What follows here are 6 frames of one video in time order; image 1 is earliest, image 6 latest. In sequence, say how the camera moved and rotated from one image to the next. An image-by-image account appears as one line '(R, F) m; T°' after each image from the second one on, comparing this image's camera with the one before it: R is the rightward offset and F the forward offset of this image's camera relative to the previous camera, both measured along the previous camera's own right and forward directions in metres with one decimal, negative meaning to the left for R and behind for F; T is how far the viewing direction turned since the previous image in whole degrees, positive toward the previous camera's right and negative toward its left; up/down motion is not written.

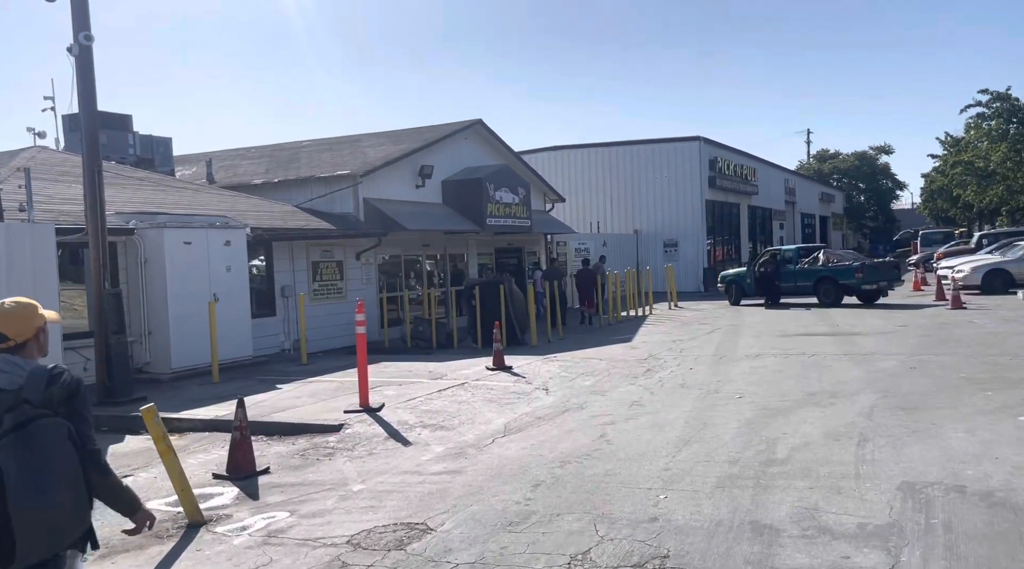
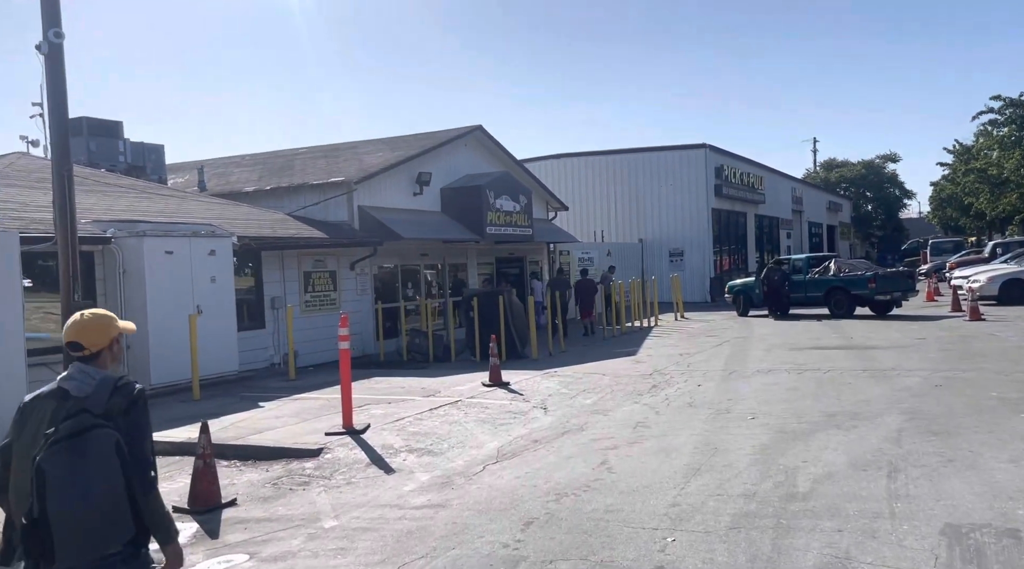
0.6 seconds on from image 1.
(+0.1, +0.7) m; 0°
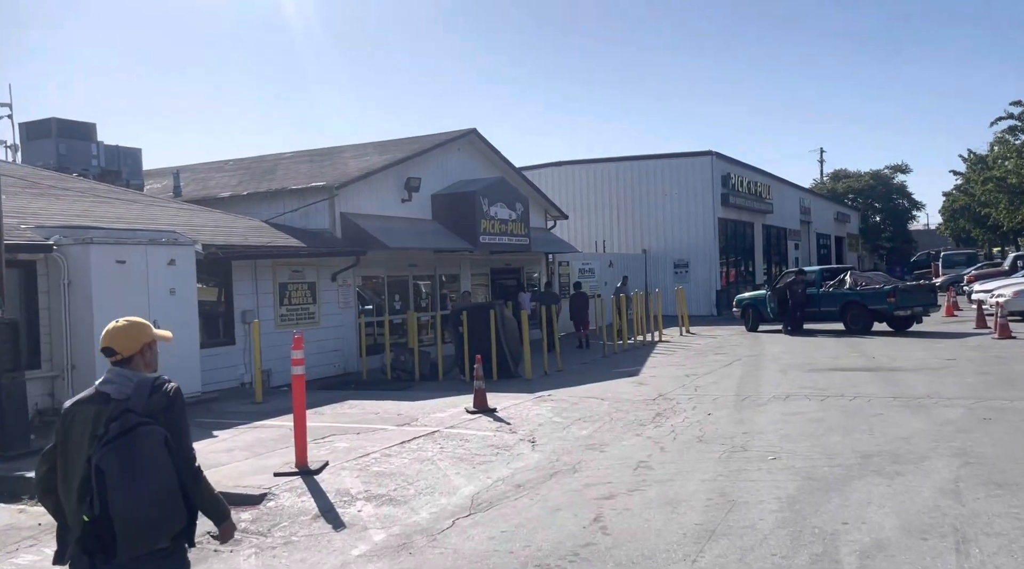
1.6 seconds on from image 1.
(+0.2, +1.4) m; 0°
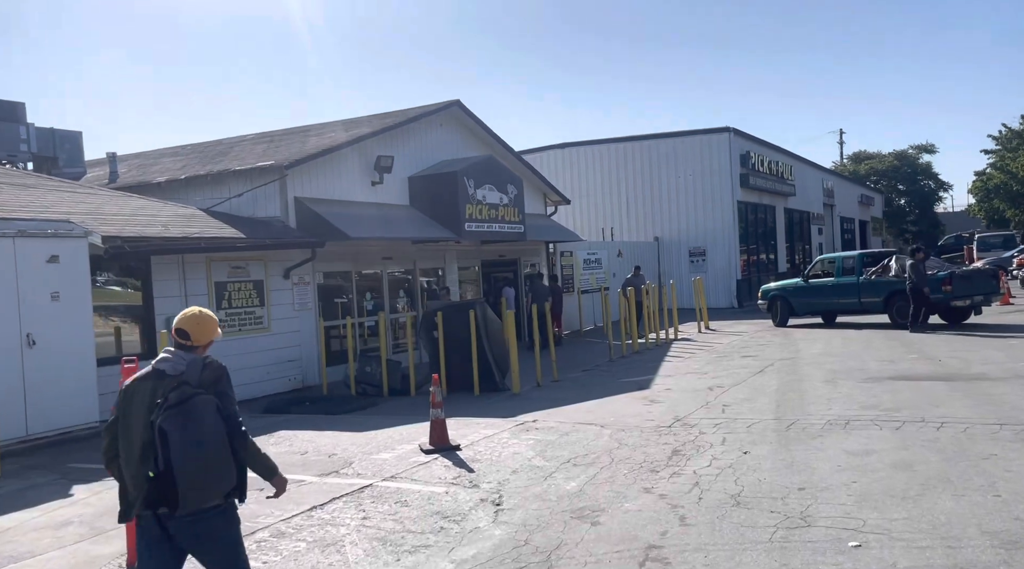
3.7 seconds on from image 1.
(+0.5, +2.9) m; -1°
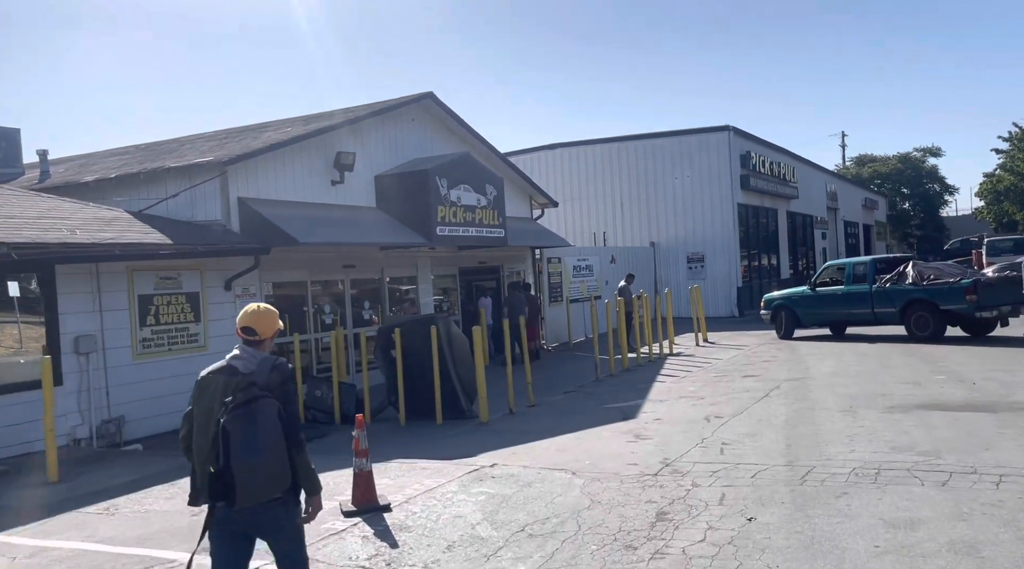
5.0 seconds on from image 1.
(+0.4, +1.8) m; 0°
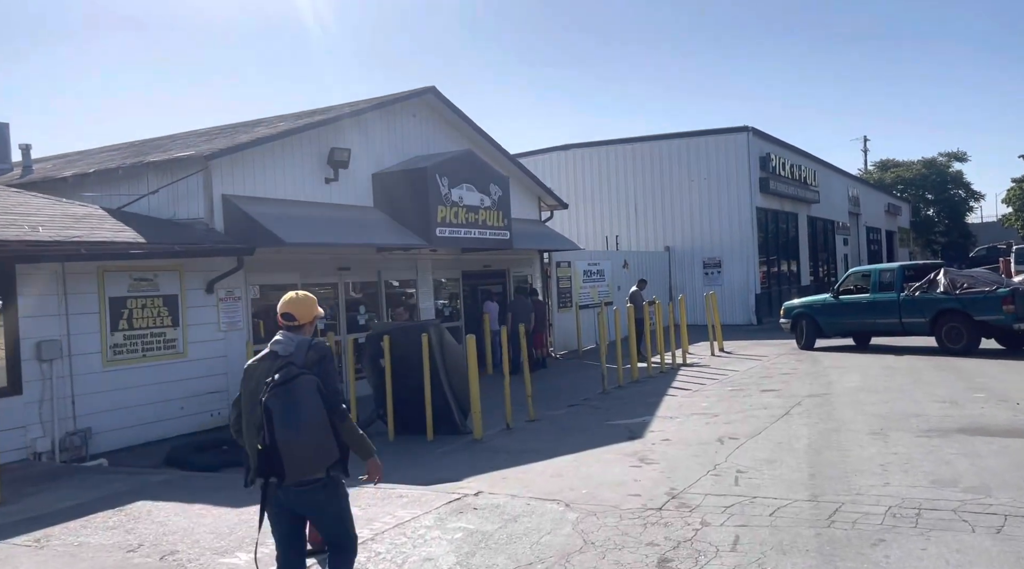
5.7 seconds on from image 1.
(+0.2, +0.9) m; -1°
